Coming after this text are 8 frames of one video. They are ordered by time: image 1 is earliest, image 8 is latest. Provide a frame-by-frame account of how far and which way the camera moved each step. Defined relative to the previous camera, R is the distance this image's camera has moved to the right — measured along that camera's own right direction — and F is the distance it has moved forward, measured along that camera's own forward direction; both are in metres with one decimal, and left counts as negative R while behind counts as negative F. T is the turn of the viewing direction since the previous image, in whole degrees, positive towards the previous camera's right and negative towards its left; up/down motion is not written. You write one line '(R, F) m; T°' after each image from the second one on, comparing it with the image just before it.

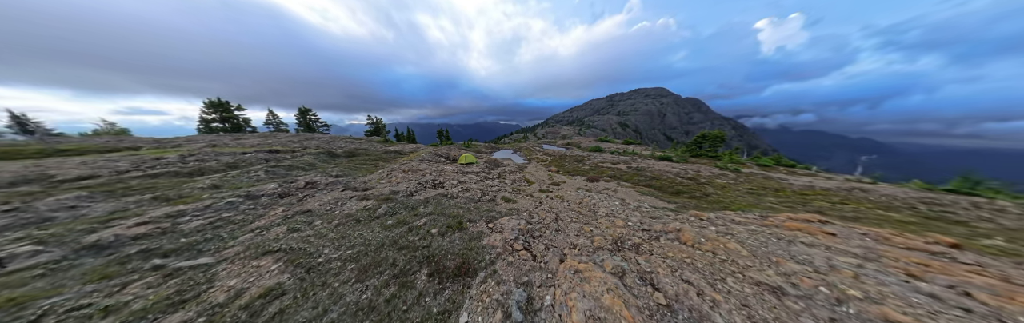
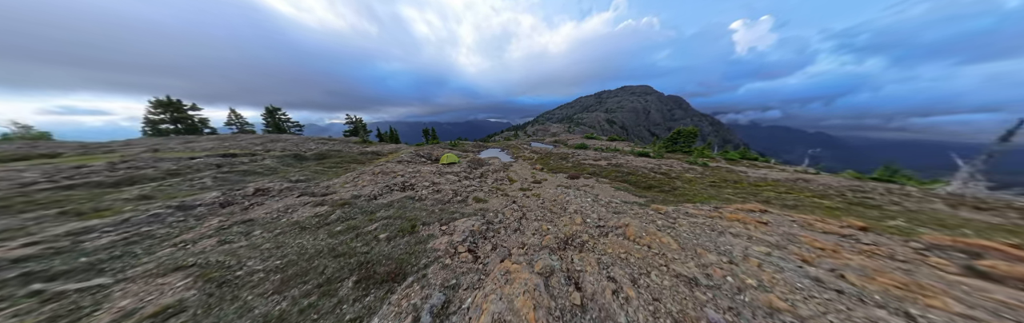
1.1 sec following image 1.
(+1.4, -0.1) m; +3°
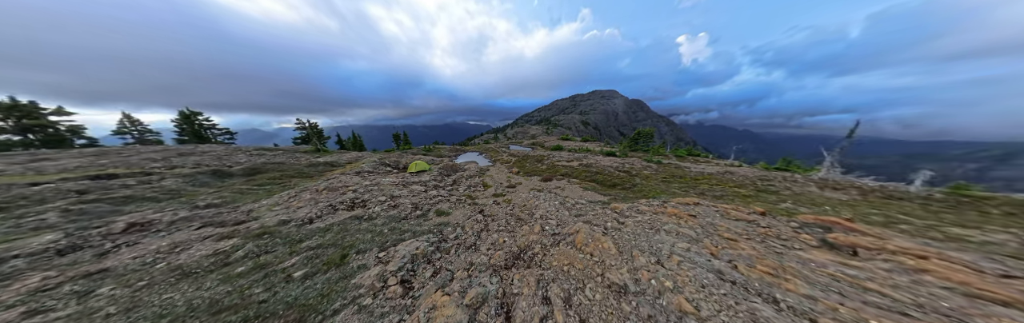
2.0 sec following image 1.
(+1.2, +0.2) m; +7°
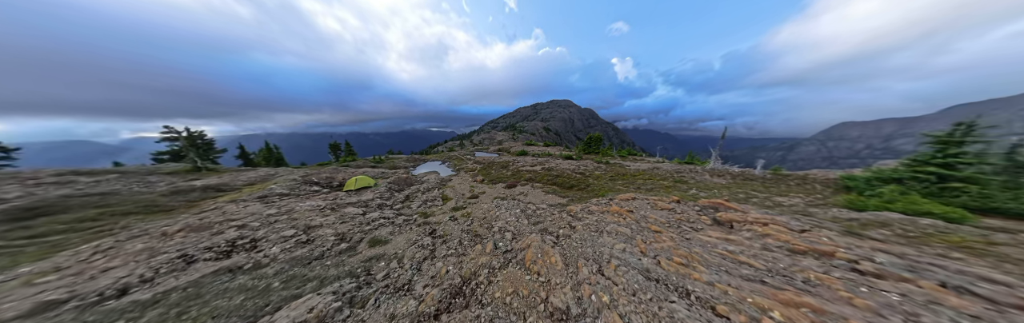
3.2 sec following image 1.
(+0.9, +0.6) m; +12°
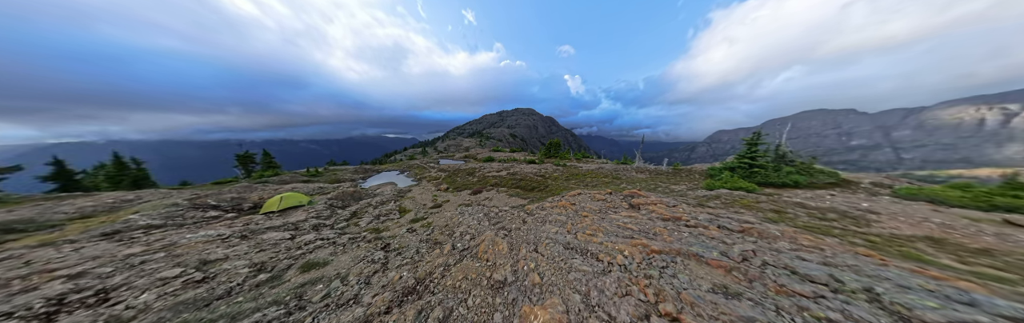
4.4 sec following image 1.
(+0.6, -1.1) m; +12°
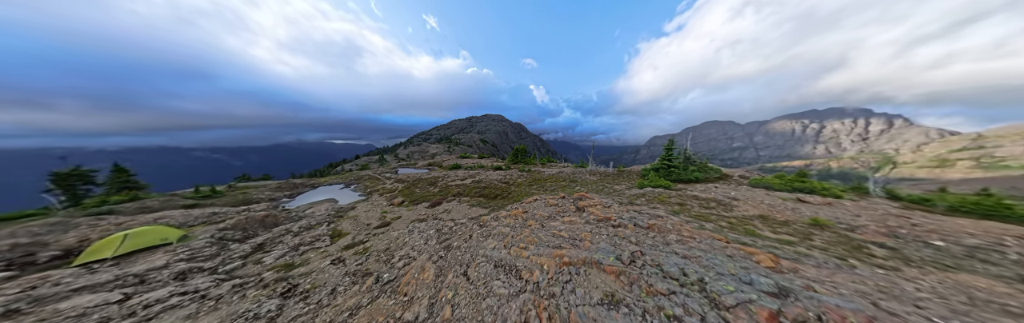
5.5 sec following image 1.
(+1.4, +0.1) m; +11°
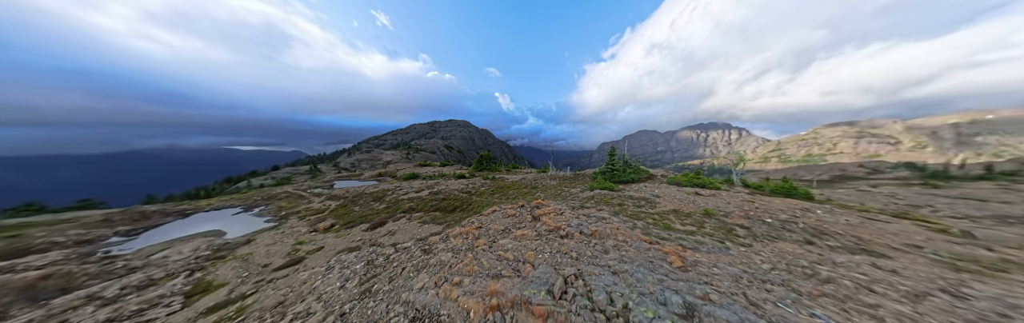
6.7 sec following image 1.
(+1.0, +0.7) m; +12°
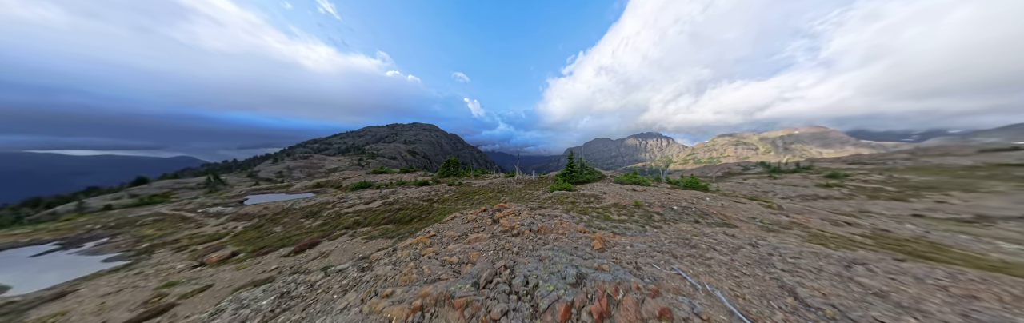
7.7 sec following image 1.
(+0.9, -0.3) m; +11°
